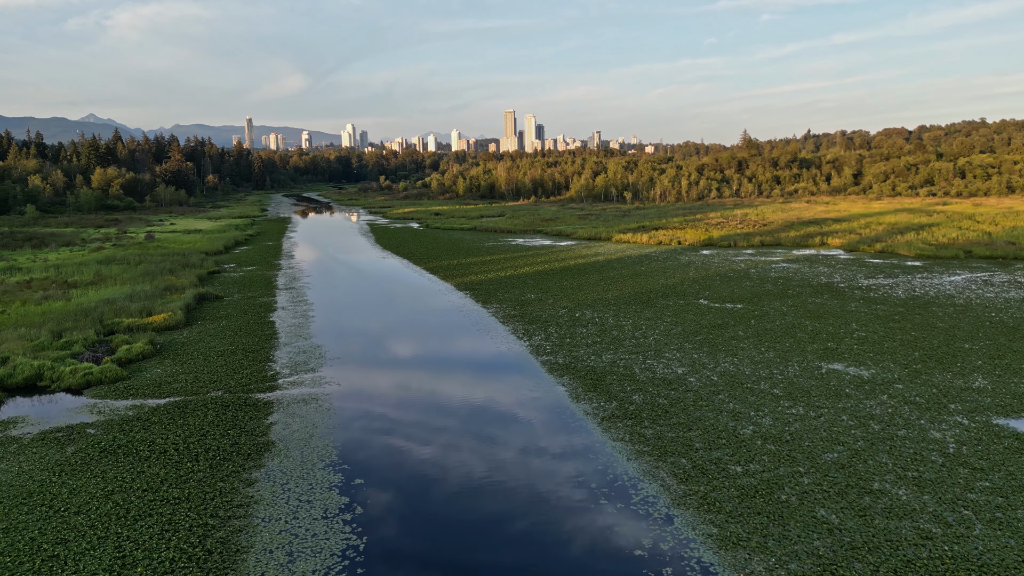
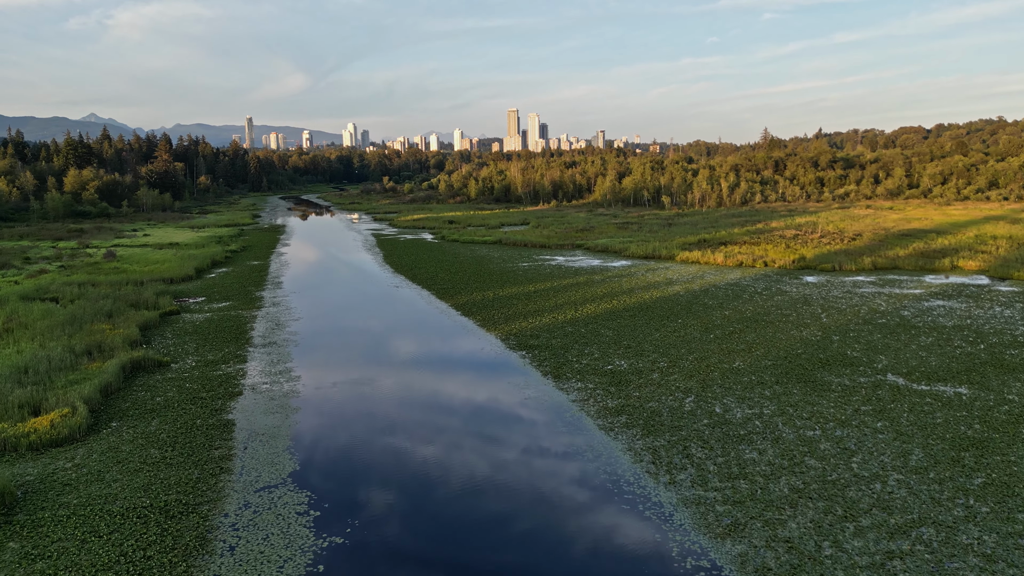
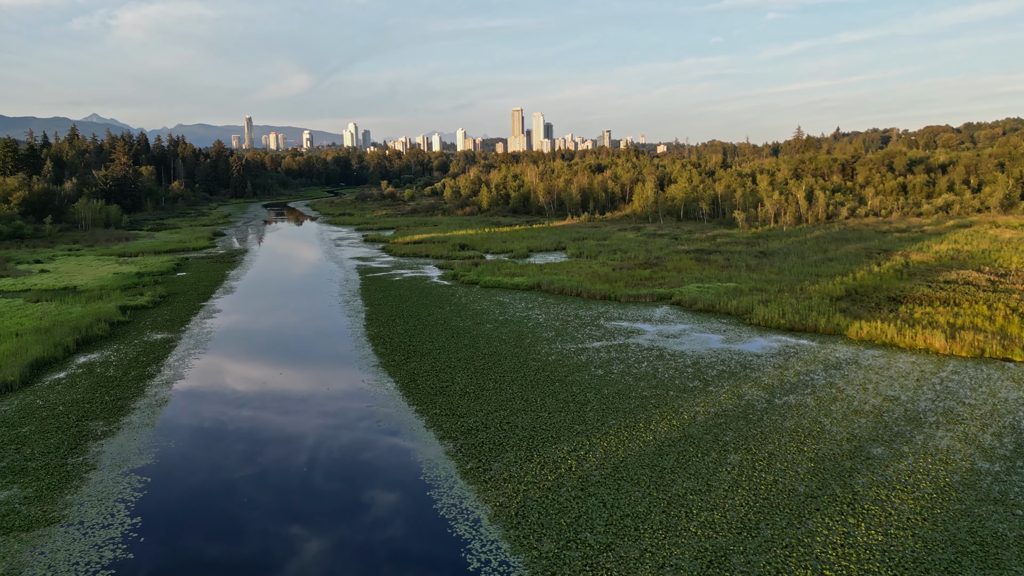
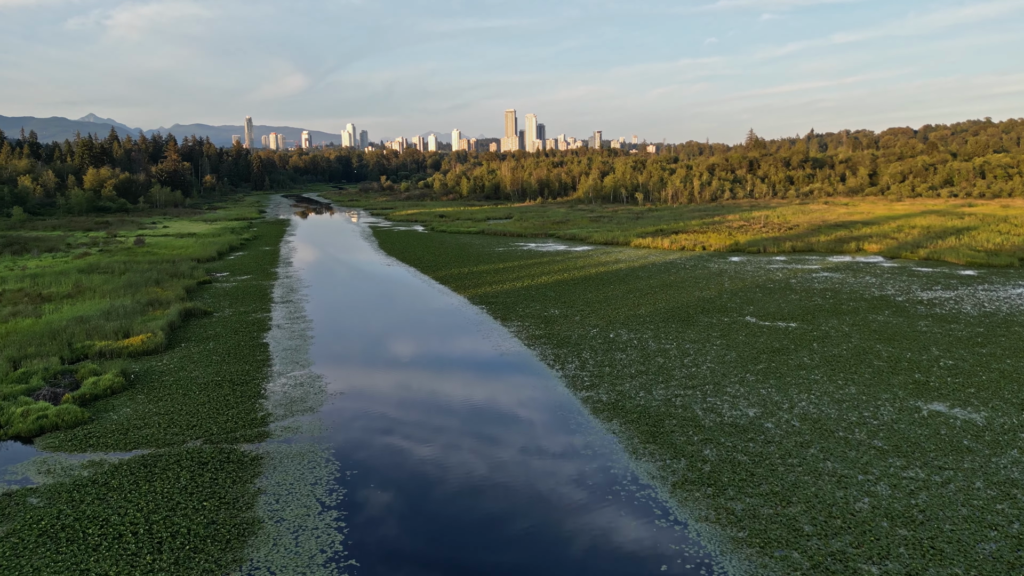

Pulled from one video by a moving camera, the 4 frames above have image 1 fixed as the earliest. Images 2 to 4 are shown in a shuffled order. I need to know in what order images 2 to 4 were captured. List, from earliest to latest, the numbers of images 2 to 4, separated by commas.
4, 2, 3
